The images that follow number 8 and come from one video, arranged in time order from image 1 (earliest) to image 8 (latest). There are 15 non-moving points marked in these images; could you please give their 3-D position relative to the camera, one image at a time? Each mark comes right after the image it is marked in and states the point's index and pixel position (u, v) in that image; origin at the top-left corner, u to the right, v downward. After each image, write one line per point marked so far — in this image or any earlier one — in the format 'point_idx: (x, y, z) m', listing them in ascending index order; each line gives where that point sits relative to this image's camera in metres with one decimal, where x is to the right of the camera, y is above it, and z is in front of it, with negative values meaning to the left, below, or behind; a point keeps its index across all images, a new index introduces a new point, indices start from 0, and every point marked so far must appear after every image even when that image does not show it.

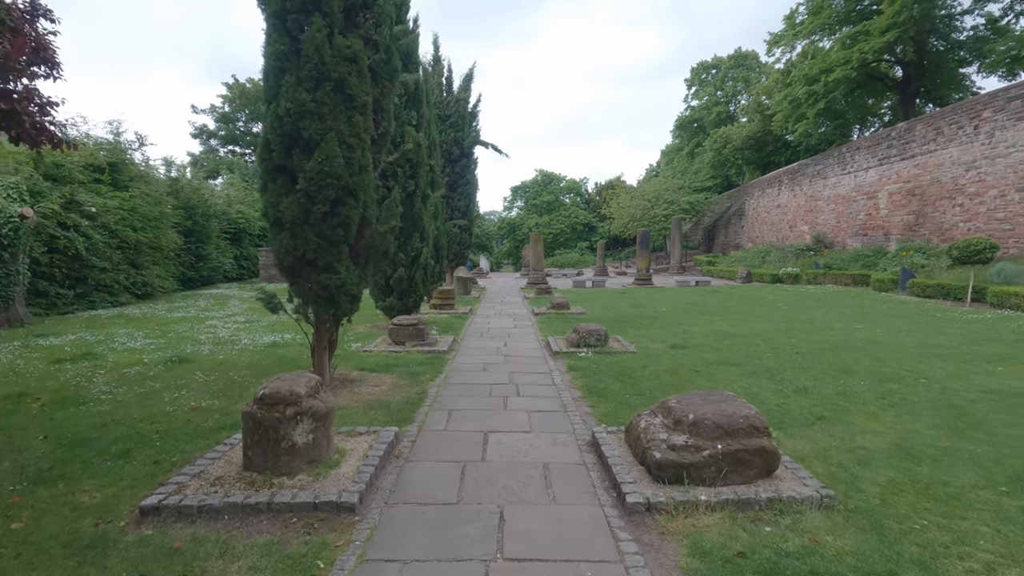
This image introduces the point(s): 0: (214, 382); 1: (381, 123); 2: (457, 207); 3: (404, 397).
0: (-3.0, -1.0, +5.4) m
1: (-1.3, +1.6, +5.3) m
2: (-1.7, +2.5, +16.7) m
3: (-1.0, -1.0, +5.1) m
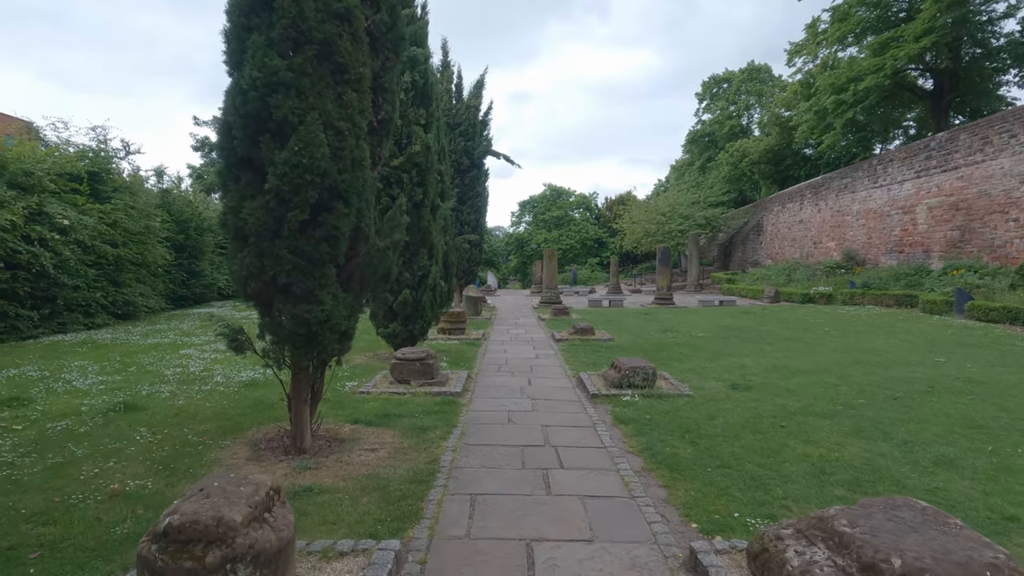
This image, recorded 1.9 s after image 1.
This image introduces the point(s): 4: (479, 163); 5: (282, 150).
0: (-2.7, -1.2, +4.1) m
1: (-1.0, +1.4, +4.1) m
2: (-1.3, +1.9, +15.5) m
3: (-0.7, -1.3, +3.8) m
4: (-1.0, +3.6, +15.6) m
5: (-1.5, +0.9, +3.4) m
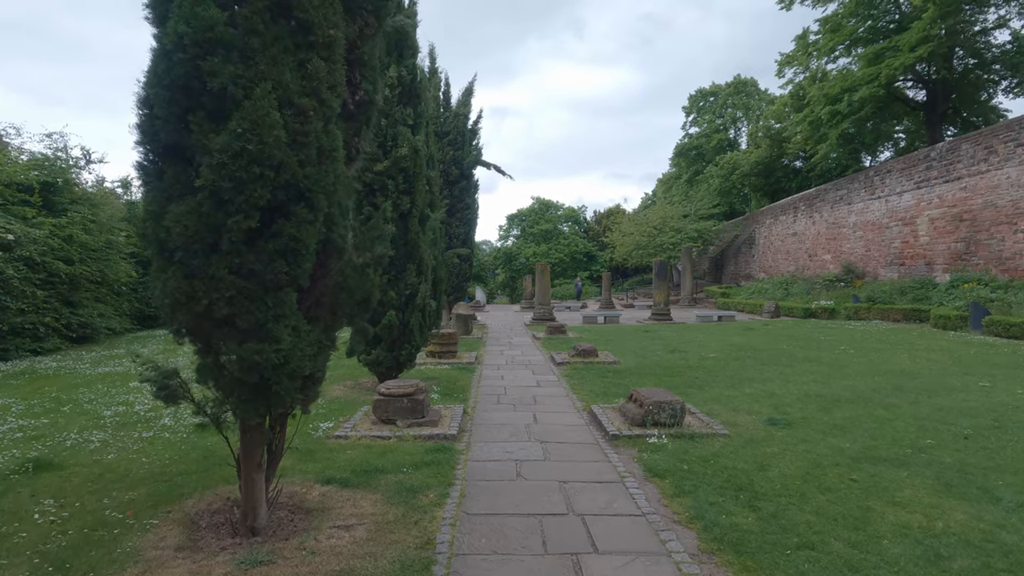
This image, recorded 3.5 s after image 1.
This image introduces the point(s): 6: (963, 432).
0: (-2.6, -1.4, +3.1) m
1: (-0.9, +1.2, +3.2) m
2: (-1.5, +1.4, +14.6) m
3: (-0.6, -1.5, +2.8) m
4: (-1.2, +3.1, +14.7) m
5: (-1.4, +0.7, +2.5) m
6: (+4.3, -1.4, +5.1) m
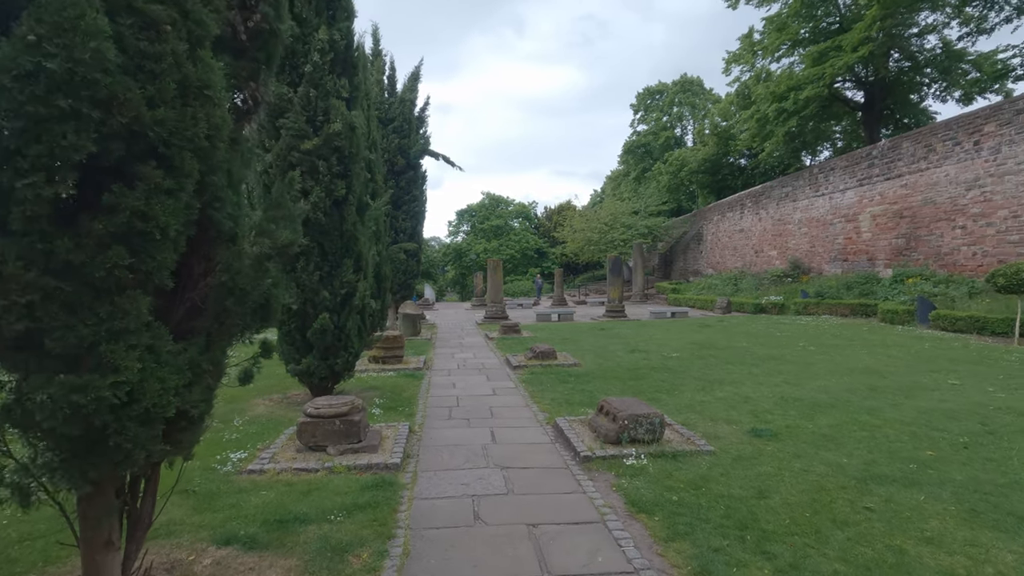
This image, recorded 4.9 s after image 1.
0: (-2.8, -1.4, +2.1) m
1: (-1.1, +1.2, +2.3) m
2: (-2.8, +1.5, +13.6) m
3: (-0.8, -1.5, +2.0) m
4: (-2.5, +3.2, +13.8) m
5: (-1.5, +0.7, +1.6) m
6: (+3.9, -1.3, +4.7) m
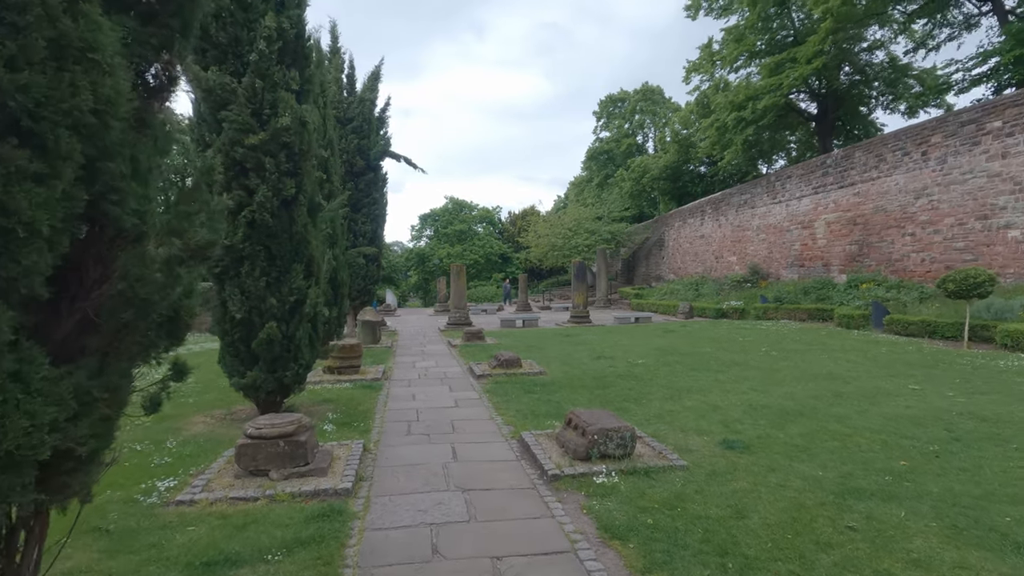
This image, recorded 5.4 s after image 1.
0: (-2.9, -1.4, +1.6) m
1: (-1.3, +1.2, +1.9) m
2: (-3.7, +1.4, +13.1) m
3: (-0.9, -1.5, +1.6) m
4: (-3.4, +3.1, +13.3) m
5: (-1.6, +0.7, +1.2) m
6: (+3.6, -1.4, +4.6) m
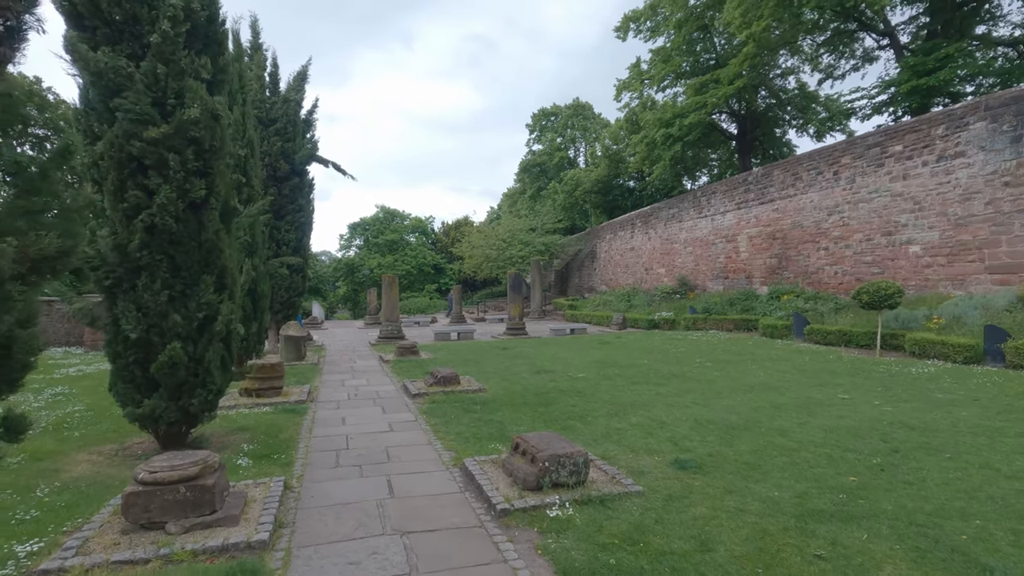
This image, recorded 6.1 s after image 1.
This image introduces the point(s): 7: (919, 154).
0: (-3.0, -1.5, +0.8) m
1: (-1.4, +1.1, +1.4) m
2: (-5.2, +1.1, +12.2) m
3: (-1.0, -1.5, +1.1) m
4: (-4.9, +2.8, +12.5) m
5: (-1.6, +0.6, +0.6) m
6: (+3.1, -1.5, +4.6) m
7: (+10.3, +3.4, +13.5) m
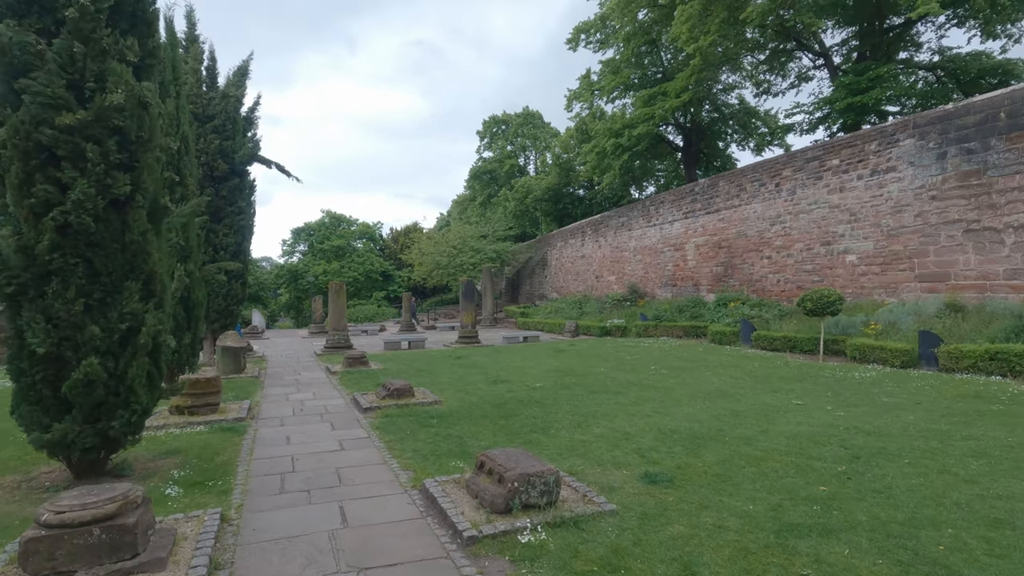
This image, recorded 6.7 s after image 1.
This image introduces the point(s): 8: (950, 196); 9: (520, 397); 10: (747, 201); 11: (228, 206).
0: (-2.9, -1.5, +0.3) m
1: (-1.3, +1.1, +1.1) m
2: (-6.2, +0.9, +11.4) m
3: (-0.9, -1.6, +0.7) m
4: (-5.9, +2.6, +11.7) m
5: (-1.5, +0.6, +0.2) m
6: (+2.8, -1.6, +4.6) m
7: (+9.1, +3.2, +14.2) m
8: (+9.6, +2.0, +11.7) m
9: (+0.1, -1.7, +8.3) m
10: (+7.9, +2.9, +18.0) m
11: (-6.1, +1.8, +11.5) m
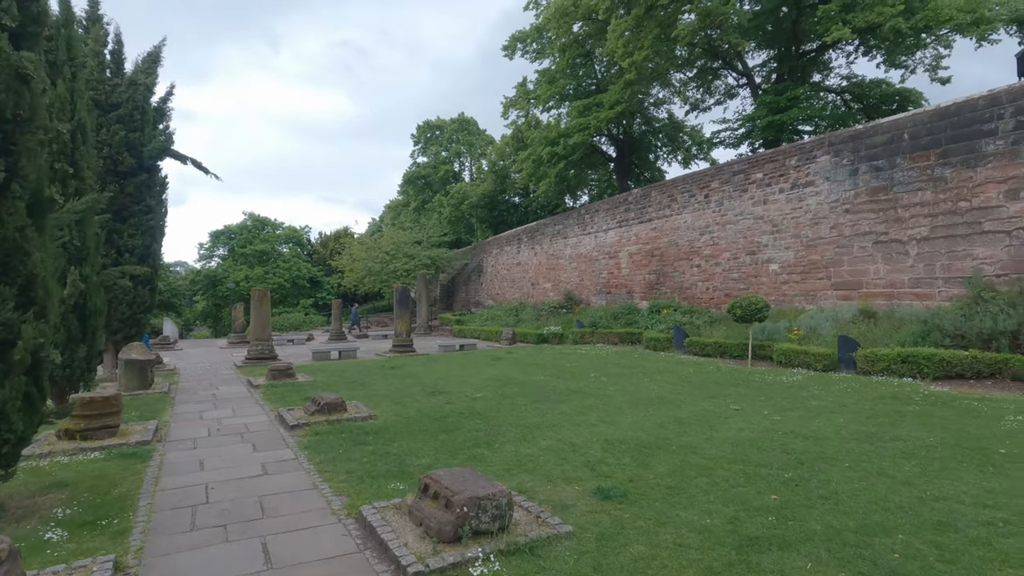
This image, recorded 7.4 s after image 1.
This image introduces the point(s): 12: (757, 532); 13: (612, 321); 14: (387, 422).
0: (-2.7, -1.5, -0.4) m
1: (-1.3, +1.1, +0.6) m
2: (-7.4, +0.8, +10.3) m
3: (-0.8, -1.6, +0.3) m
4: (-7.2, +2.5, +10.6) m
5: (-1.4, +0.7, -0.2) m
6: (+2.4, -1.6, +4.6) m
7: (+7.4, +3.0, +15.0) m
8: (+8.2, +1.8, +12.5) m
9: (-0.8, -1.8, +7.9) m
10: (+5.8, +2.7, +18.6) m
11: (-7.3, +1.7, +10.4) m
12: (+1.6, -1.6, +3.5) m
13: (+3.6, -1.2, +19.0) m
14: (-1.7, -1.8, +7.1) m
